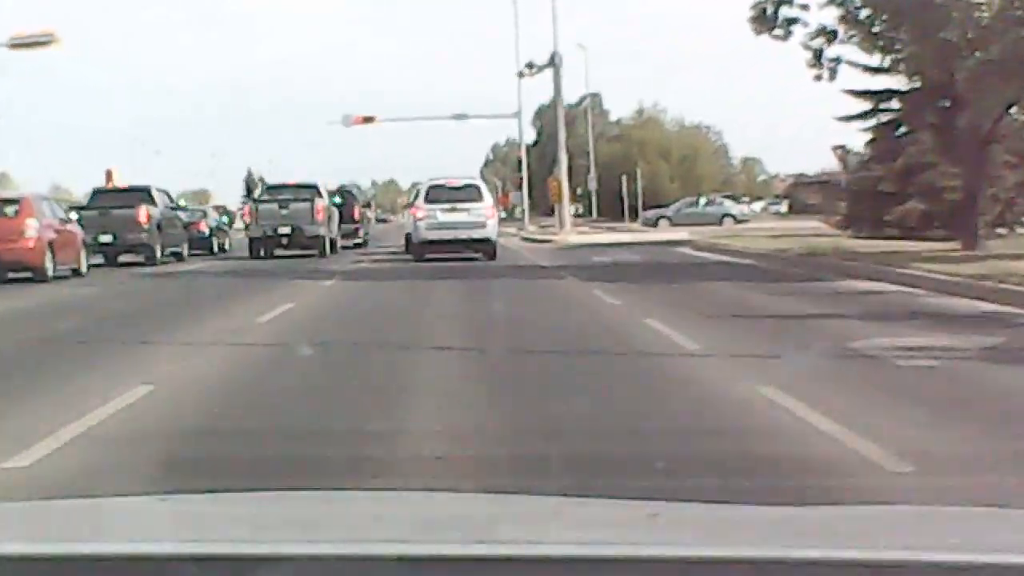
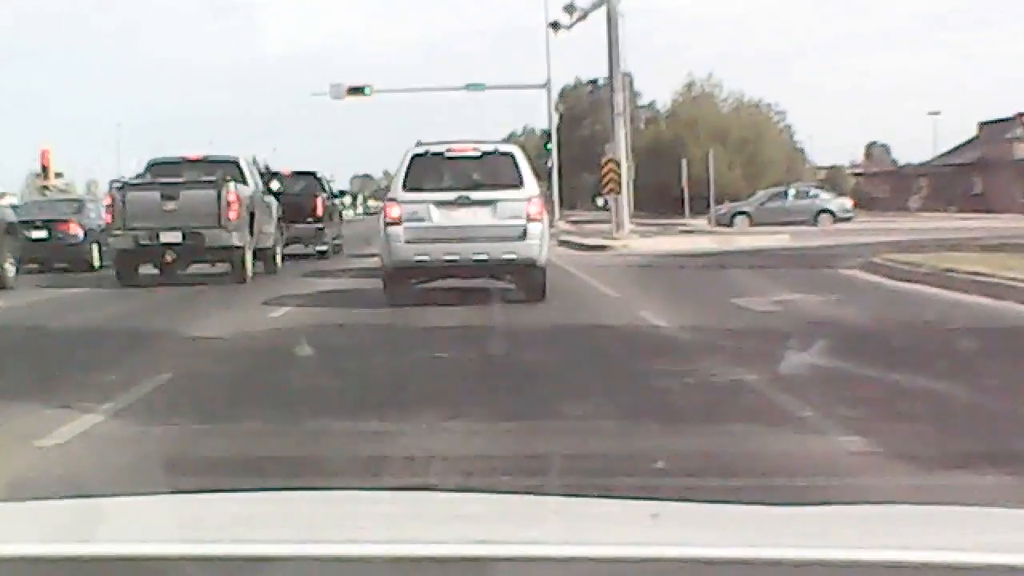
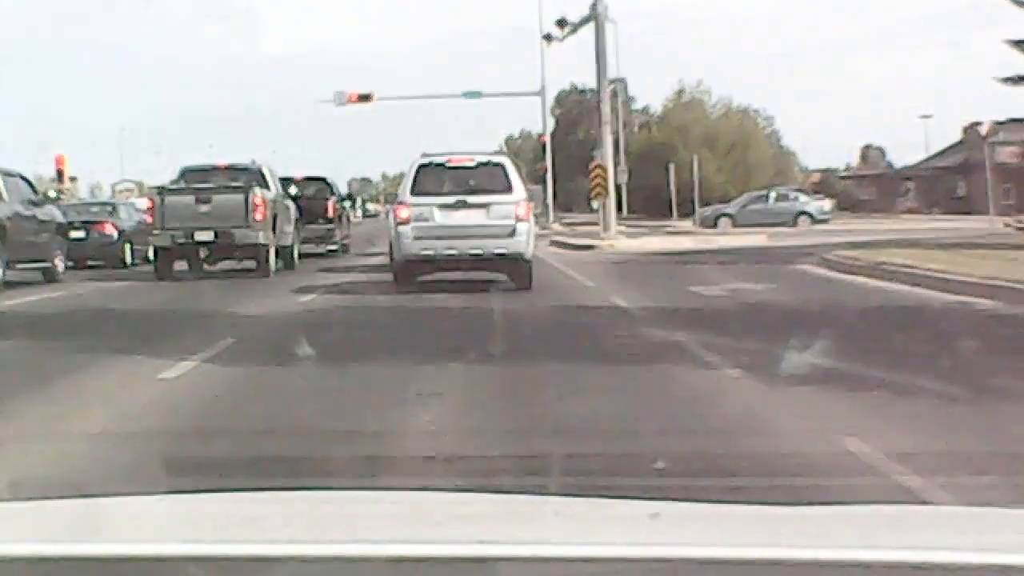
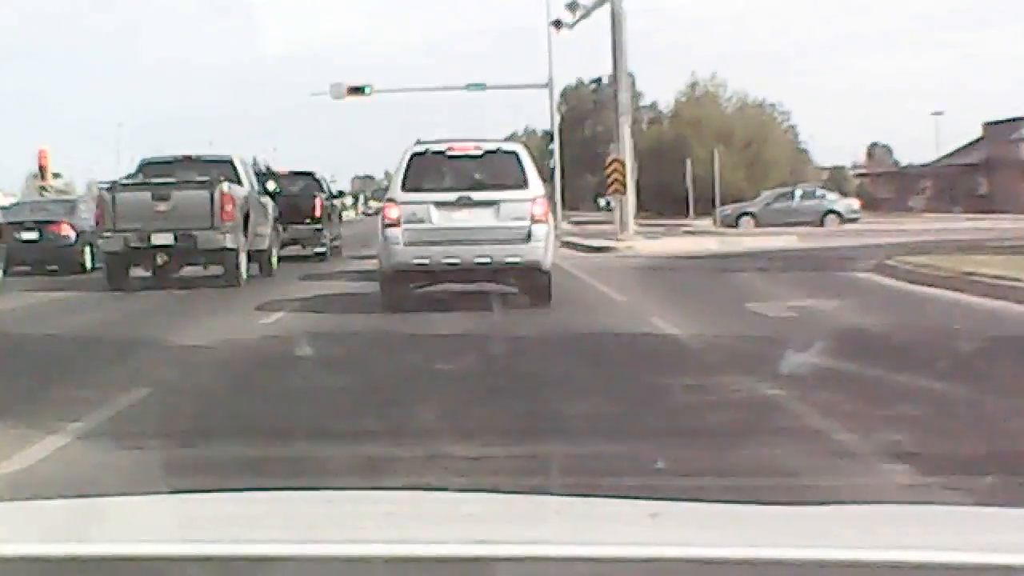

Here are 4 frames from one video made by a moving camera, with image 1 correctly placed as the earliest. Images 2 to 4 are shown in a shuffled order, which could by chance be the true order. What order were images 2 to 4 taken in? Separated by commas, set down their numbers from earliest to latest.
3, 2, 4
